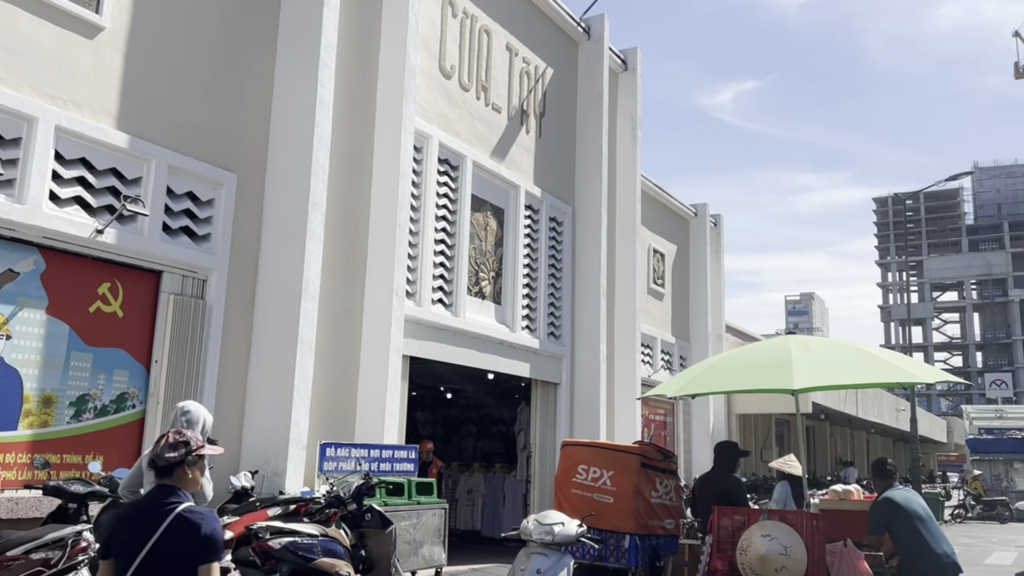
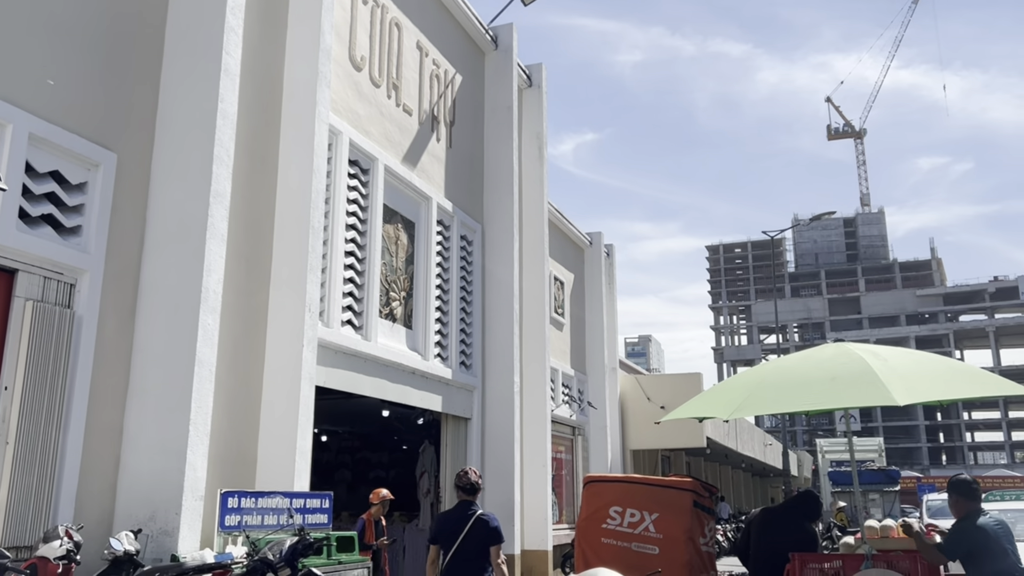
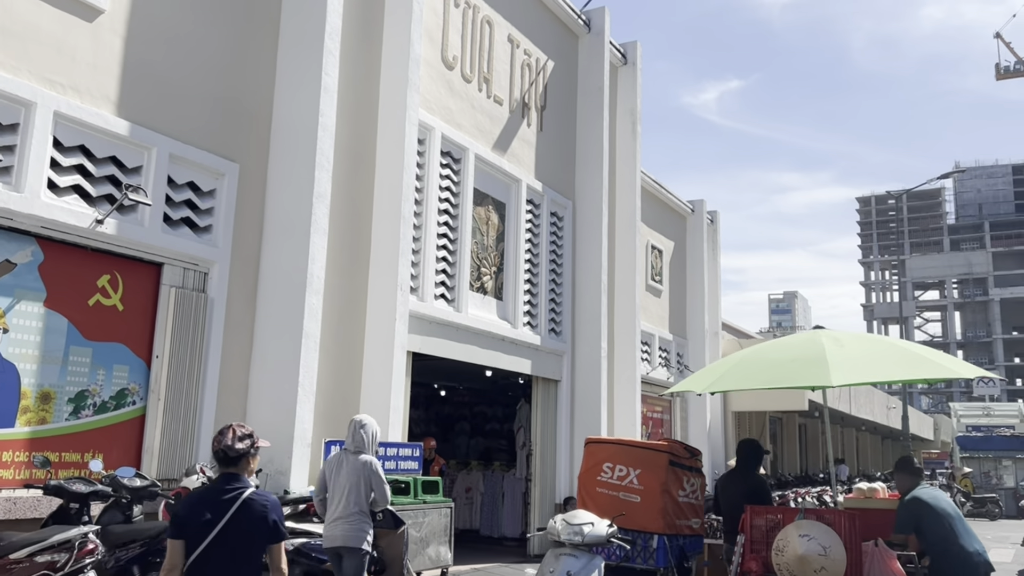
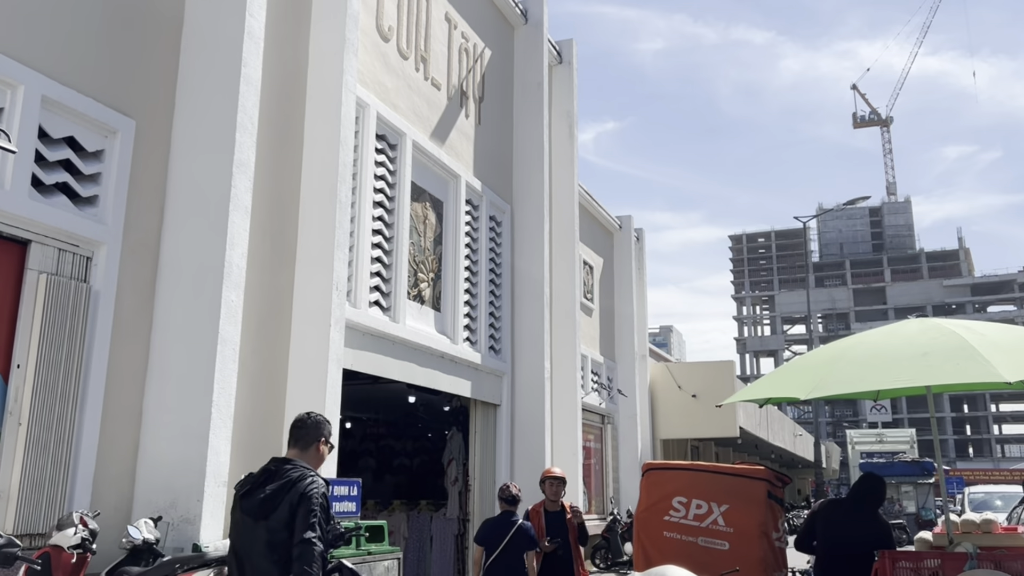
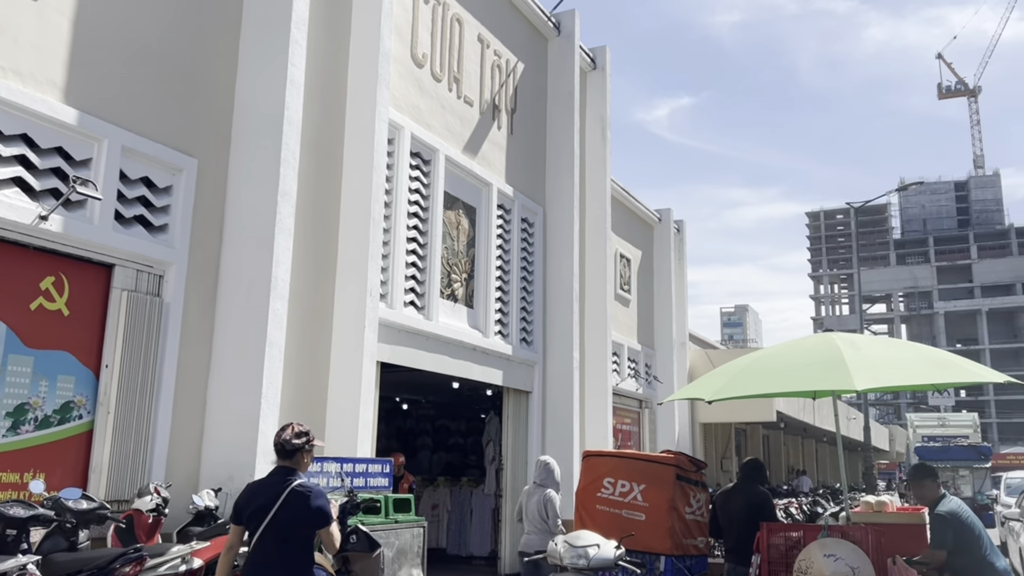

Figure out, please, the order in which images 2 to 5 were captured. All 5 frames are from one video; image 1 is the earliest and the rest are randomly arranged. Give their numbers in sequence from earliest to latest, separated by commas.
3, 5, 2, 4
